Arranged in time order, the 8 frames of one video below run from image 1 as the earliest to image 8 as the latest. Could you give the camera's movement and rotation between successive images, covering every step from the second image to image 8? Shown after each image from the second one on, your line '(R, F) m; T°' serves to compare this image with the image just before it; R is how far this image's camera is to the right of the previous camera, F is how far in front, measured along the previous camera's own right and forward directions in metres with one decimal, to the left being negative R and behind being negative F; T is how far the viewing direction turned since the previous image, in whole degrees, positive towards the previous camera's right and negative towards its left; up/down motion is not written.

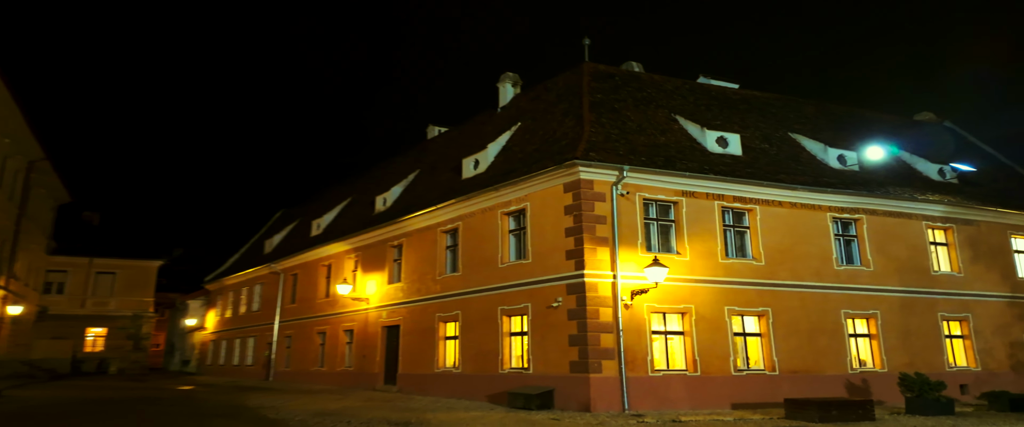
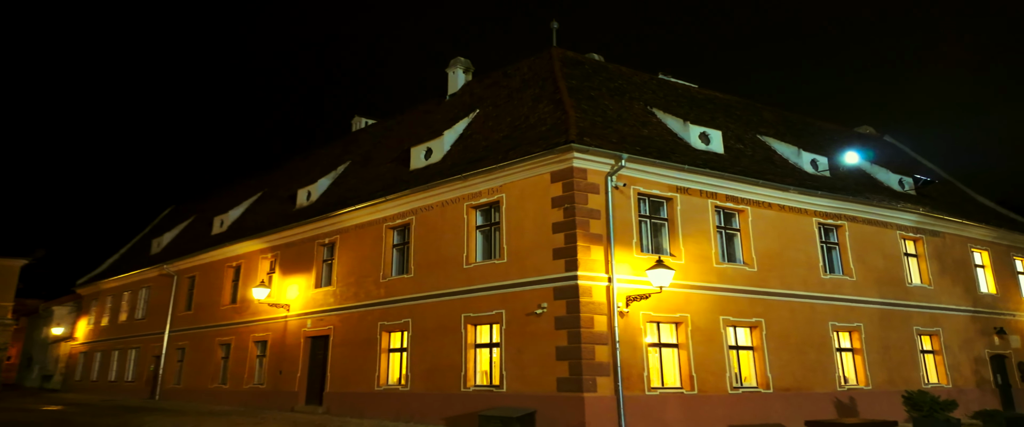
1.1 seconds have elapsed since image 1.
(-1.6, +2.3) m; +8°
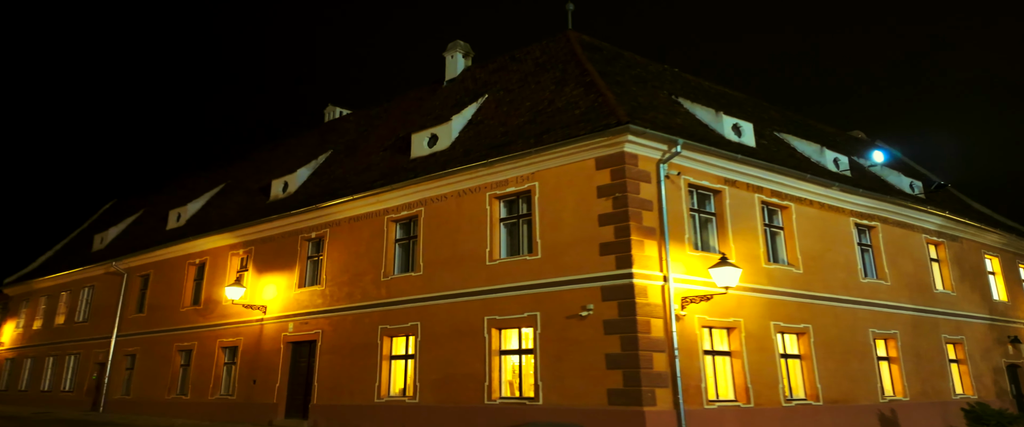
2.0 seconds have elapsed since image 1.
(-1.6, +1.6) m; +5°
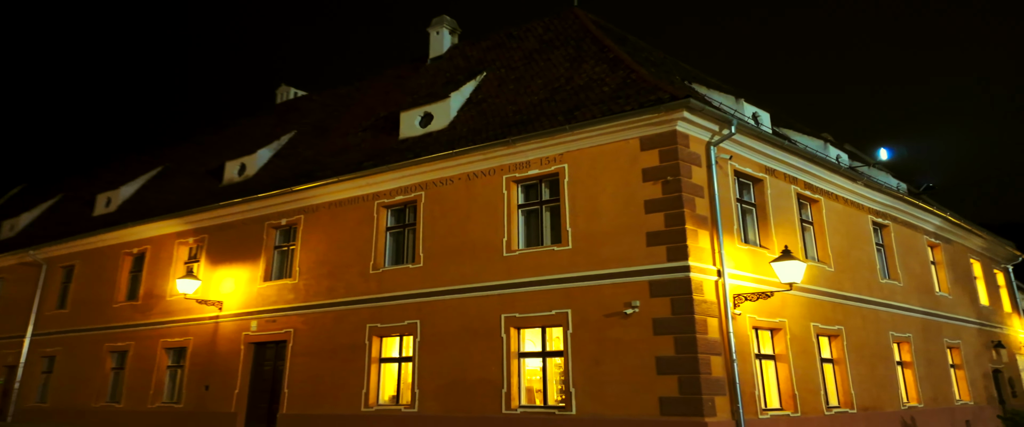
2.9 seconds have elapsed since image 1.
(-1.6, +1.6) m; +6°
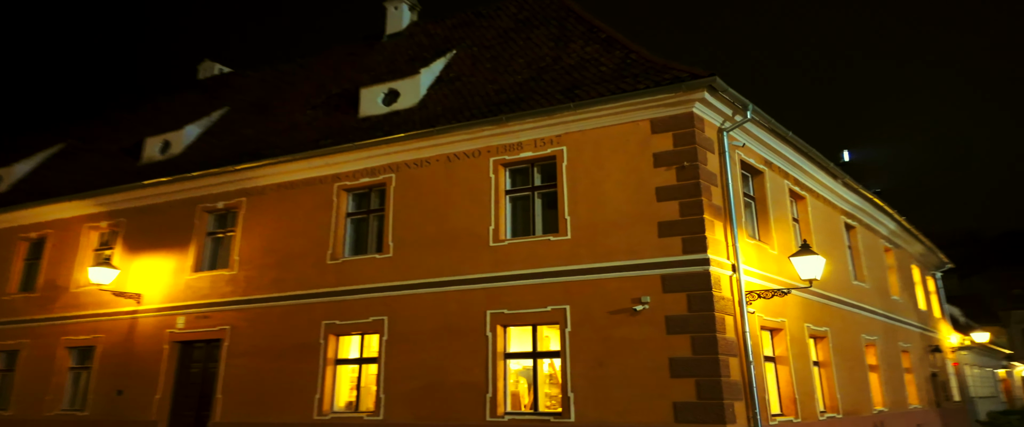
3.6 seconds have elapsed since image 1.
(-1.2, +1.2) m; +8°
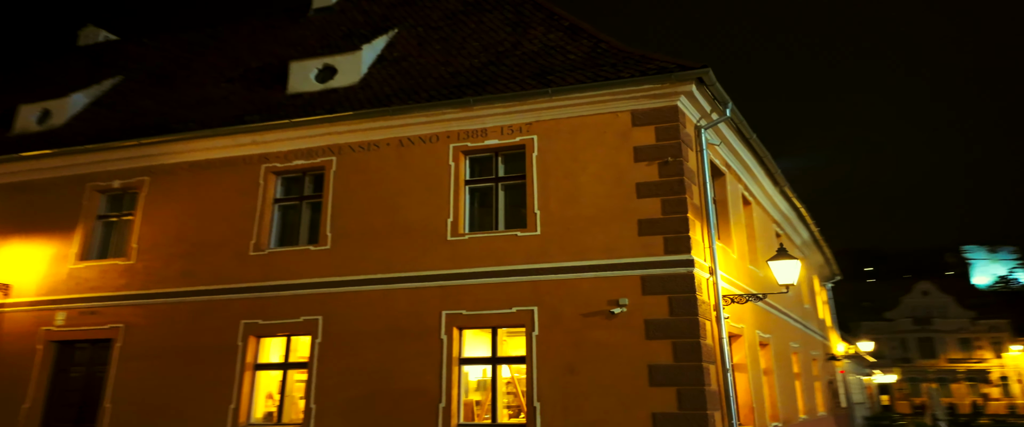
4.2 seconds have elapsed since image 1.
(-1.1, +0.9) m; +9°
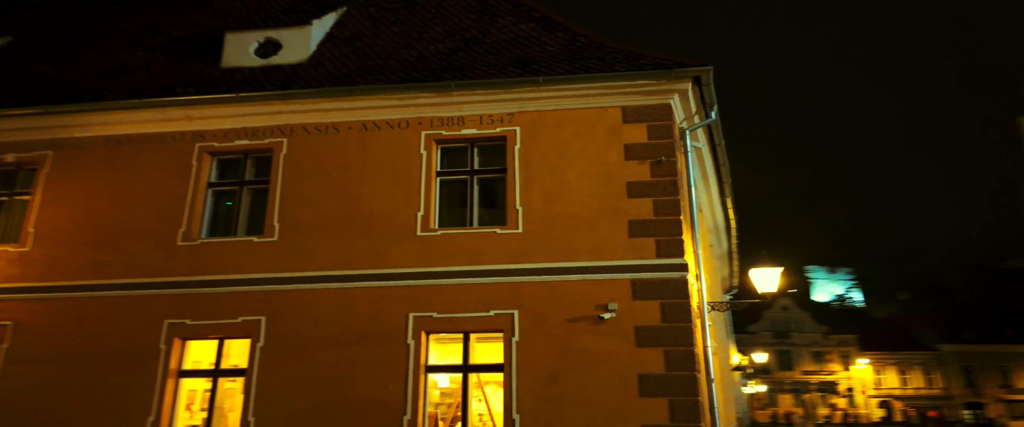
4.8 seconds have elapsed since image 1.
(-1.2, +0.8) m; +9°
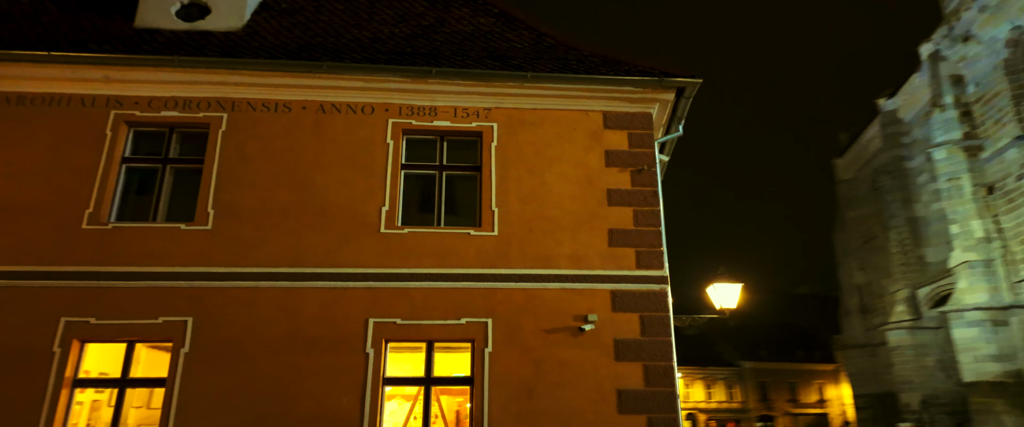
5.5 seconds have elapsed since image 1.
(-1.5, +0.7) m; +13°
